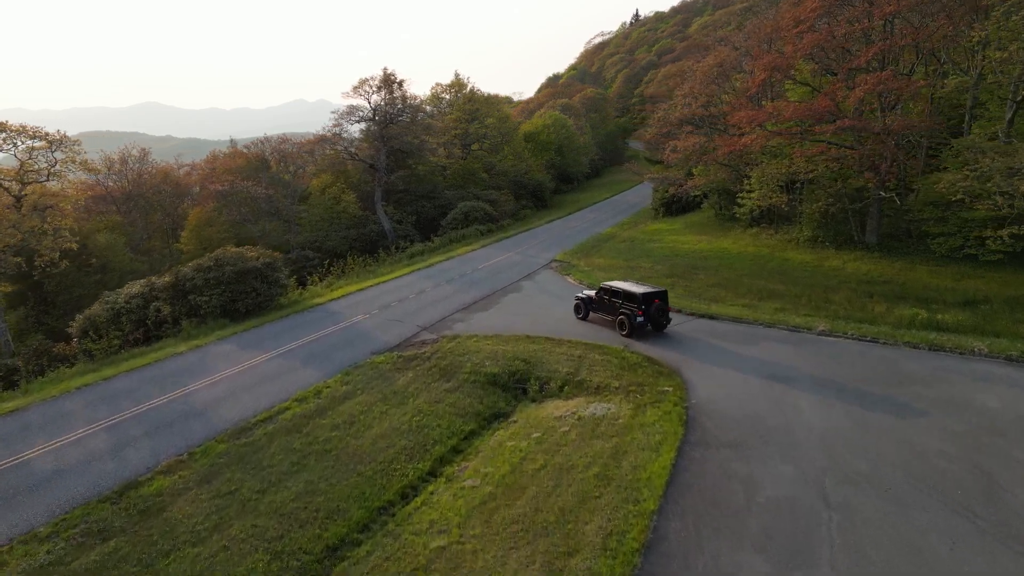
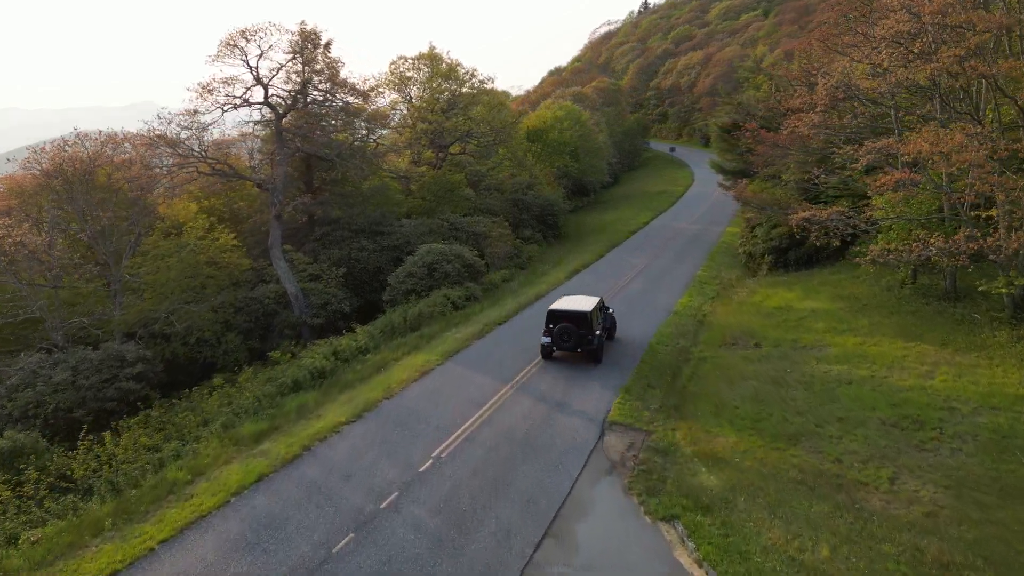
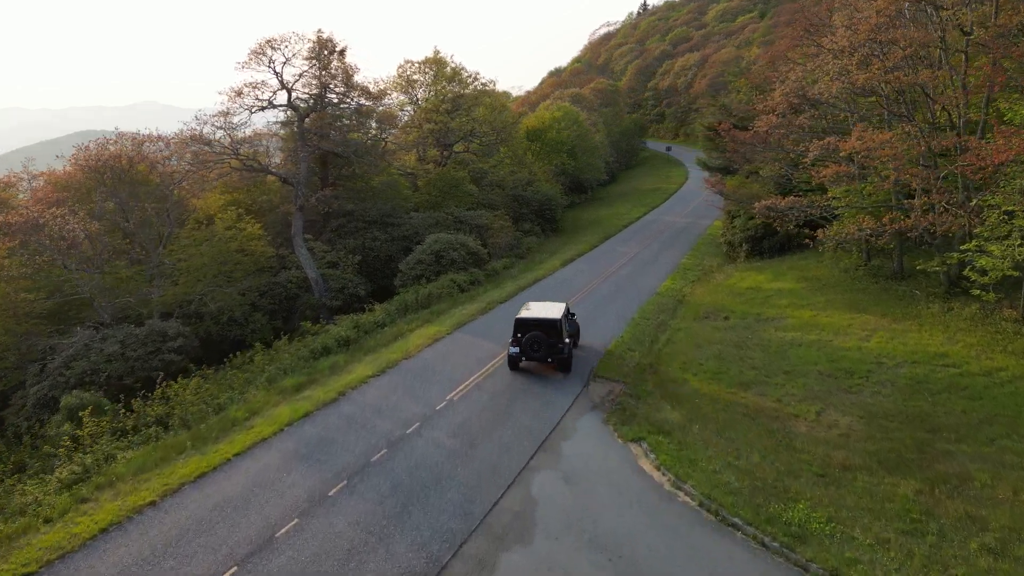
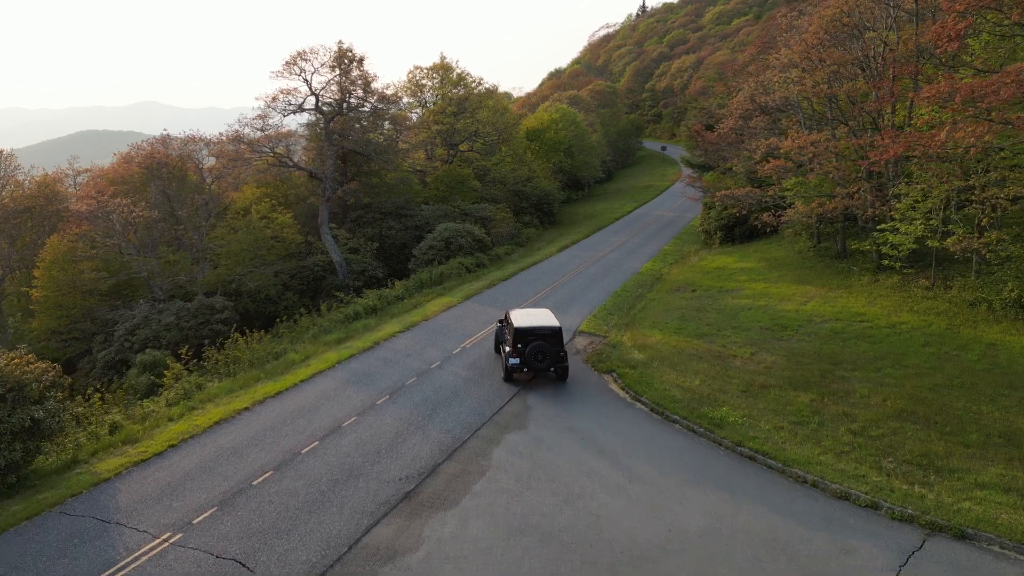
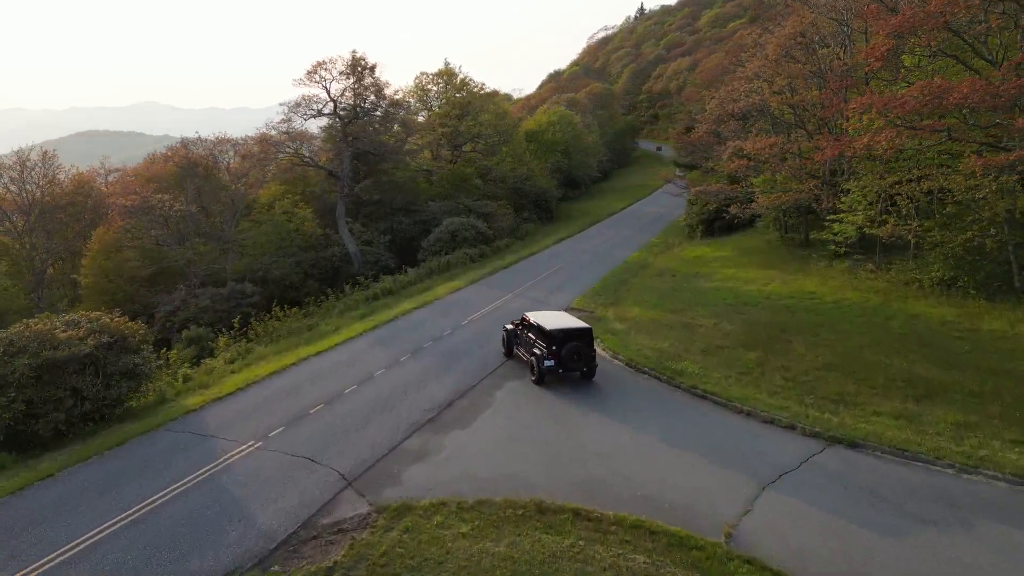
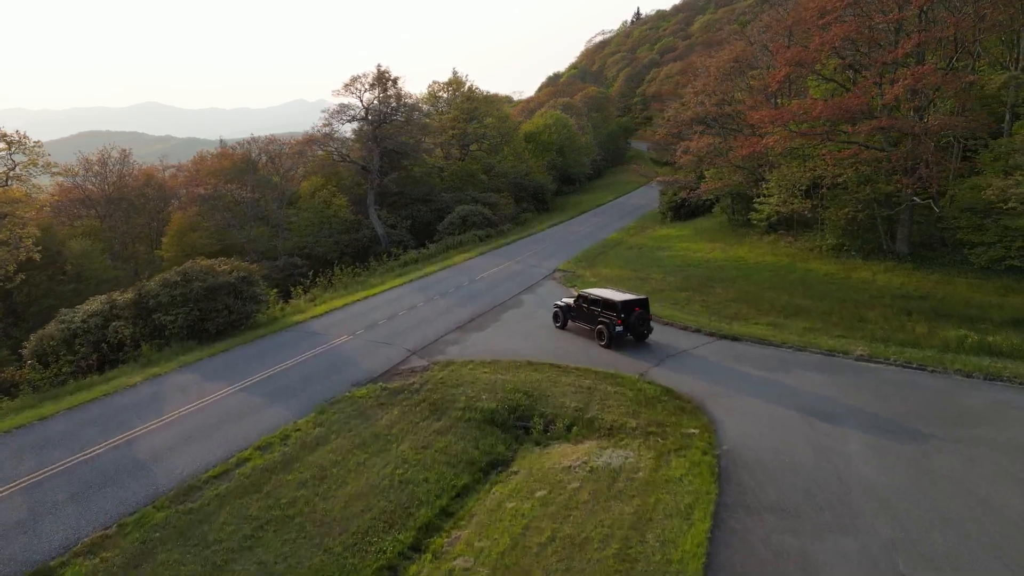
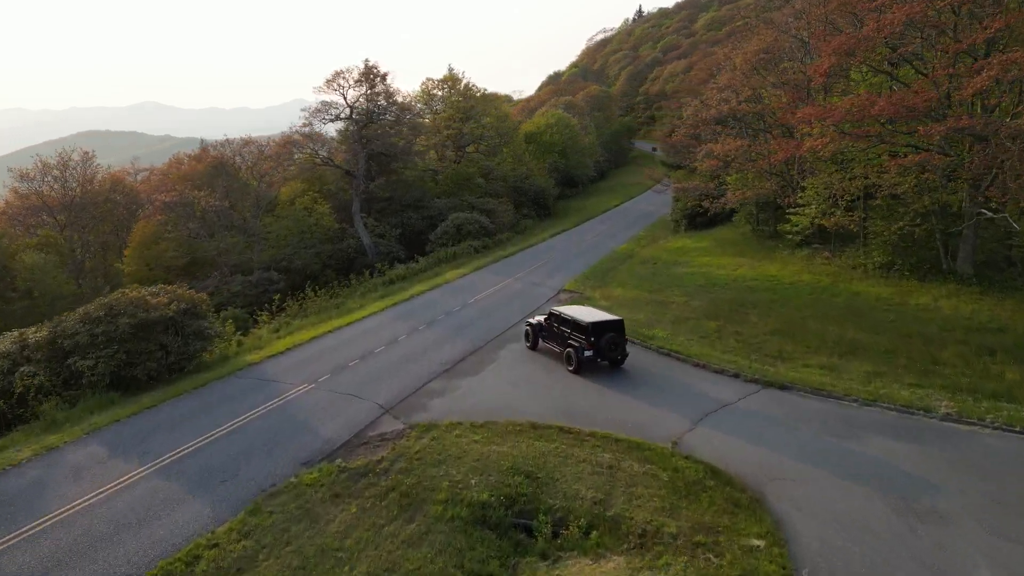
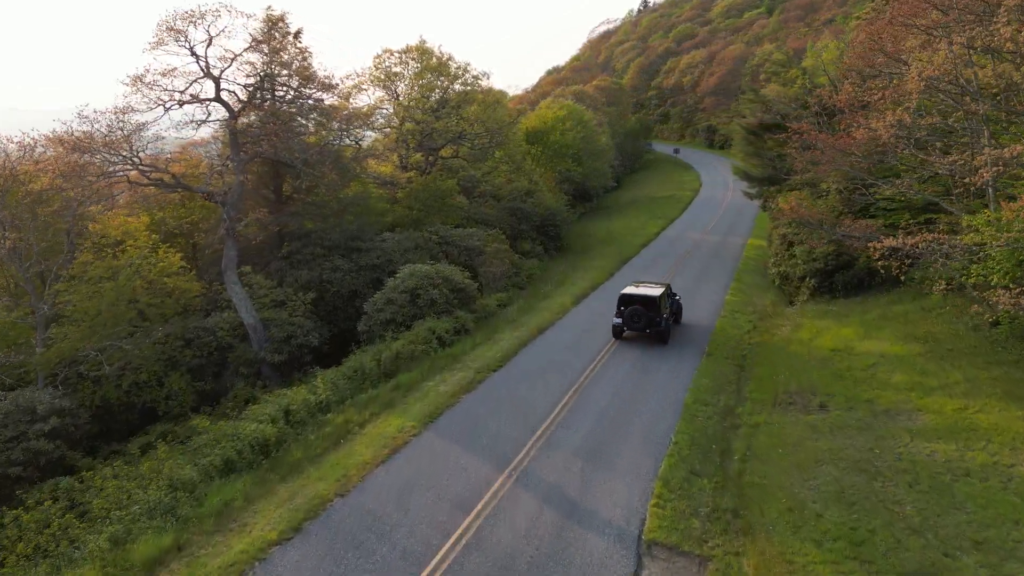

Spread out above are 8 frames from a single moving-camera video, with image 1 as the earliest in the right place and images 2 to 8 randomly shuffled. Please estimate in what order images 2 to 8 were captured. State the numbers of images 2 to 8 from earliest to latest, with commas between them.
6, 7, 5, 4, 3, 2, 8
